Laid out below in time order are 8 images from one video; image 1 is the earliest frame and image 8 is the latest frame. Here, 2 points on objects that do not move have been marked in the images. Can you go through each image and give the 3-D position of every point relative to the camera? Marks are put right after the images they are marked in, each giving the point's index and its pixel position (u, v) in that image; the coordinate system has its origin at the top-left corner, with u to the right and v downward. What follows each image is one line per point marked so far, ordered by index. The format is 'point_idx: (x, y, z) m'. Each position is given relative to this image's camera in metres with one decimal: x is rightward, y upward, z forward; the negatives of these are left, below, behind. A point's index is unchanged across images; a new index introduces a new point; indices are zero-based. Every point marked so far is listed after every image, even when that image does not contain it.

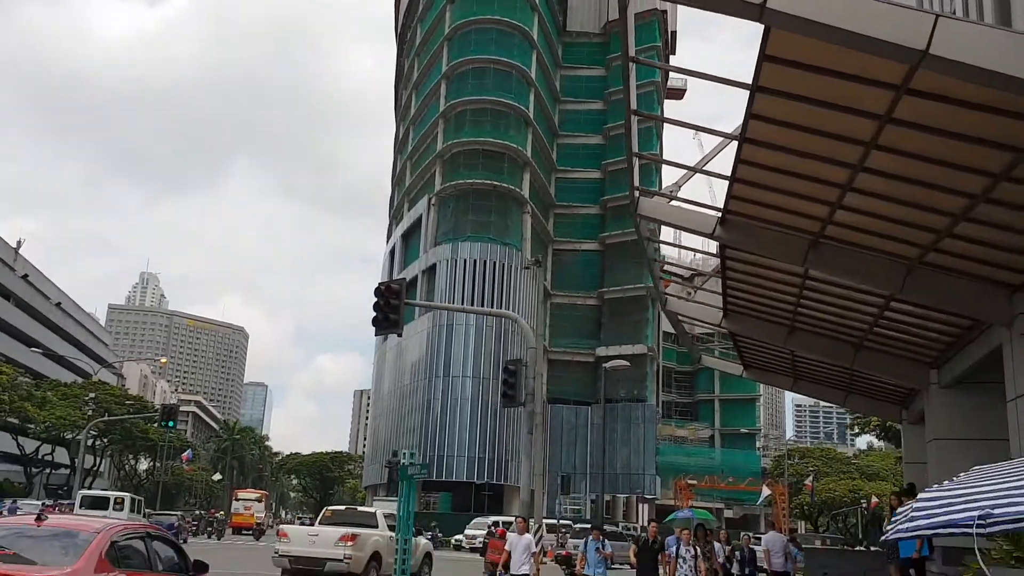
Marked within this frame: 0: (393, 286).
0: (-2.0, +0.1, +15.3) m
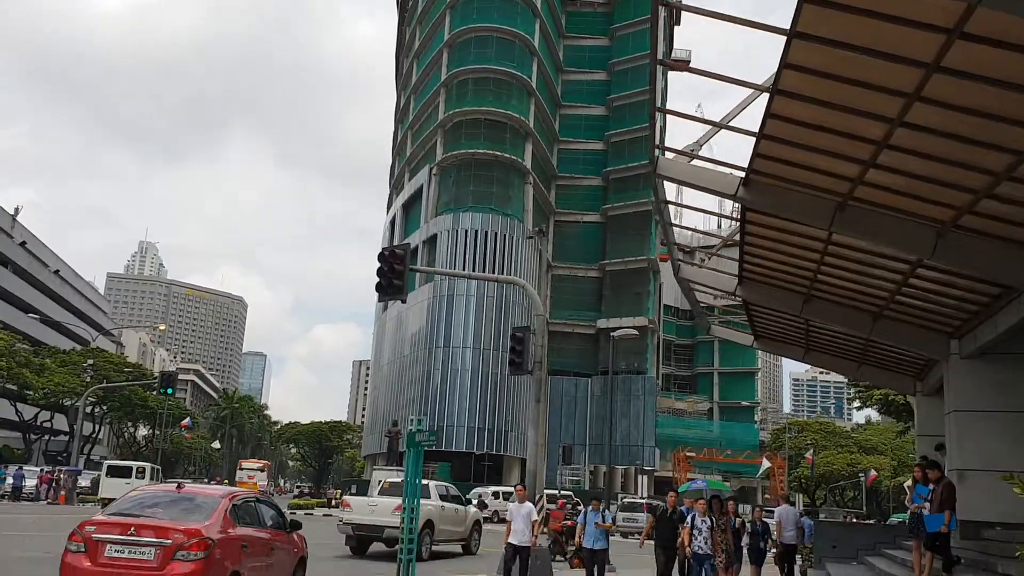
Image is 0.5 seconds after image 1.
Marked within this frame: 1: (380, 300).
0: (-1.9, +0.6, +15.0) m
1: (-2.2, -0.2, +15.0) m
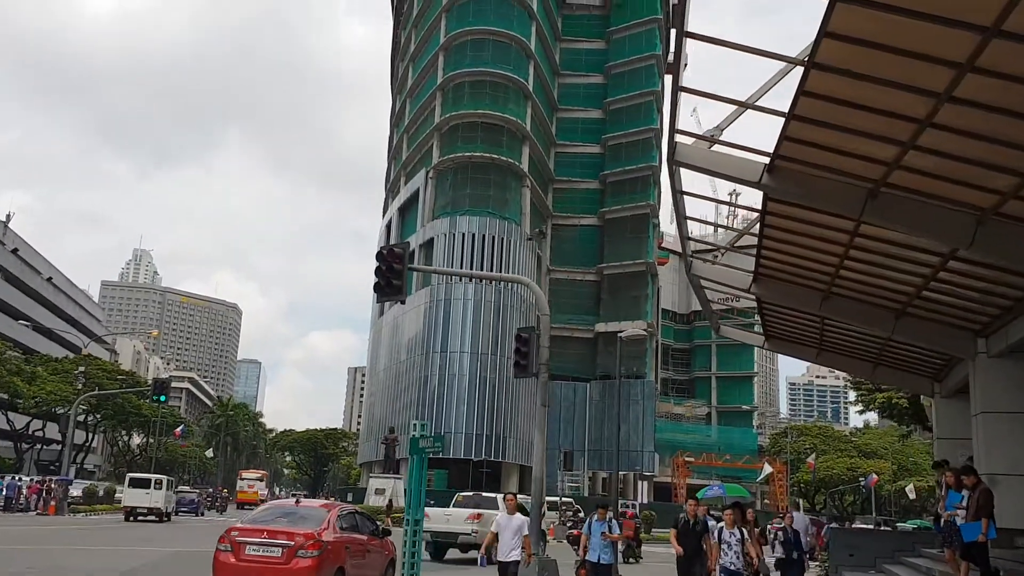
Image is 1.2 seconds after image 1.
0: (-1.9, +0.6, +14.5) m
1: (-2.2, -0.2, +14.5) m
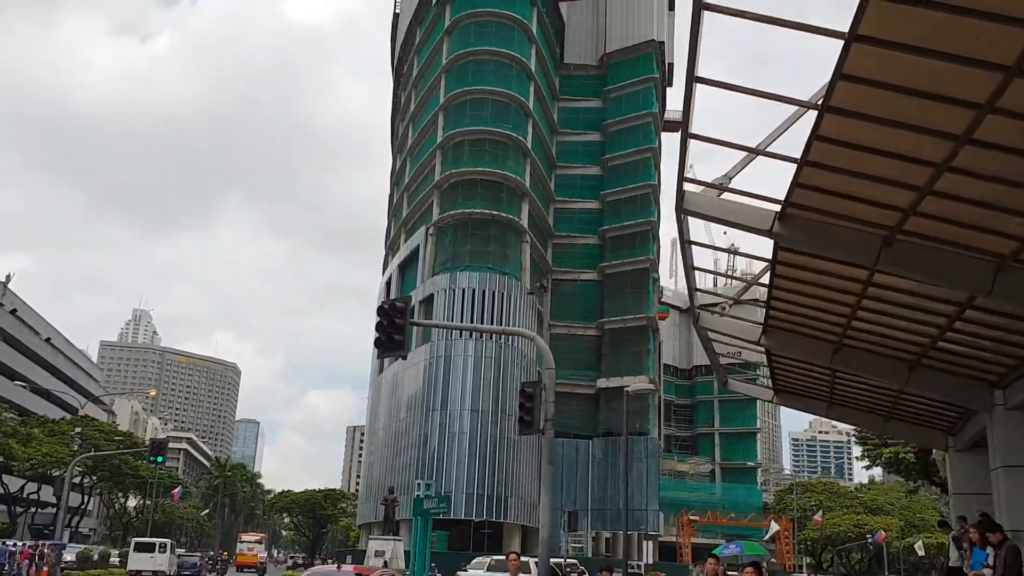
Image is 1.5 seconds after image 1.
0: (-1.8, -0.3, +14.3) m
1: (-2.1, -1.1, +14.3) m
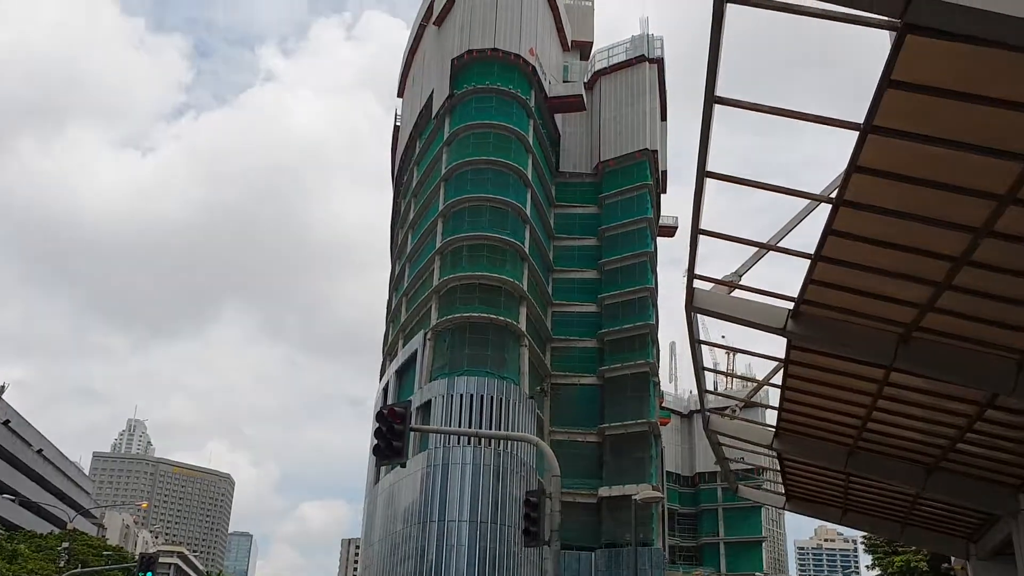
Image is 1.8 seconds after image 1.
0: (-1.8, -1.9, +14.0) m
1: (-2.1, -2.7, +13.8) m
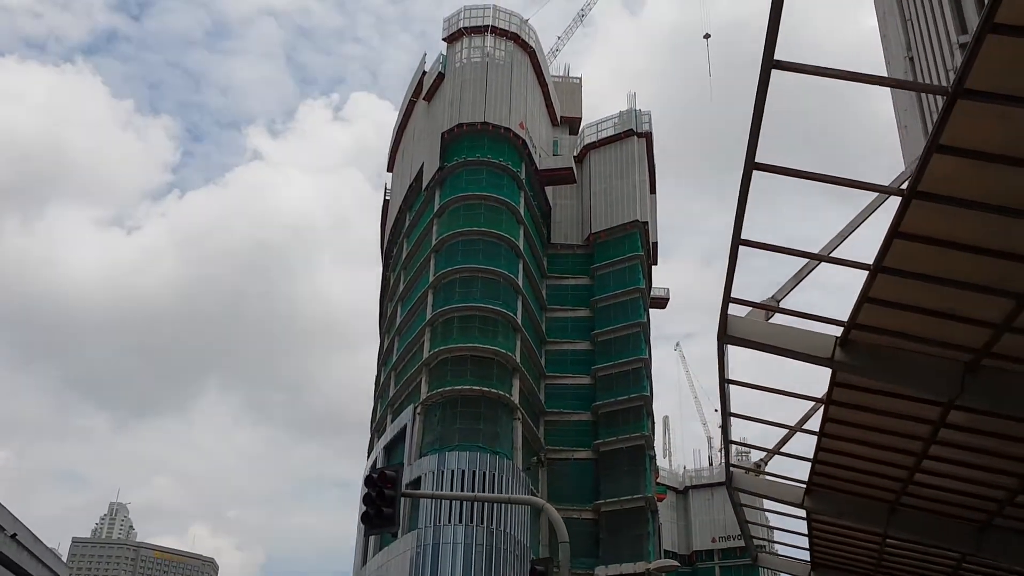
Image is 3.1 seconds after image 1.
0: (-1.8, -2.7, +12.9) m
1: (-2.0, -3.5, +12.7) m
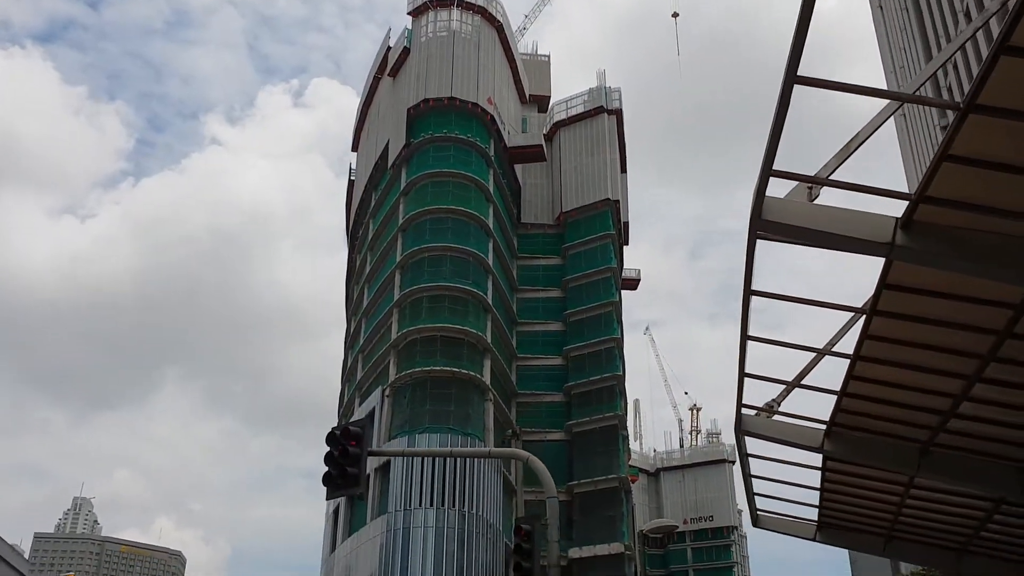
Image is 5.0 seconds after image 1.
0: (-2.1, -1.9, +11.6) m
1: (-2.3, -2.7, +11.4) m
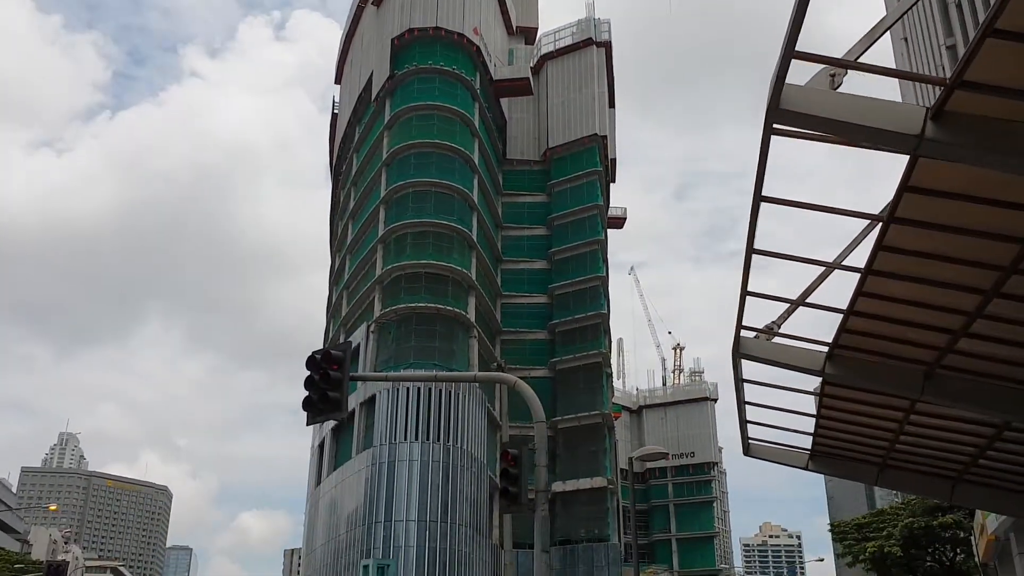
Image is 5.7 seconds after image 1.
0: (-2.2, -0.9, +11.2) m
1: (-2.5, -1.7, +11.1) m
